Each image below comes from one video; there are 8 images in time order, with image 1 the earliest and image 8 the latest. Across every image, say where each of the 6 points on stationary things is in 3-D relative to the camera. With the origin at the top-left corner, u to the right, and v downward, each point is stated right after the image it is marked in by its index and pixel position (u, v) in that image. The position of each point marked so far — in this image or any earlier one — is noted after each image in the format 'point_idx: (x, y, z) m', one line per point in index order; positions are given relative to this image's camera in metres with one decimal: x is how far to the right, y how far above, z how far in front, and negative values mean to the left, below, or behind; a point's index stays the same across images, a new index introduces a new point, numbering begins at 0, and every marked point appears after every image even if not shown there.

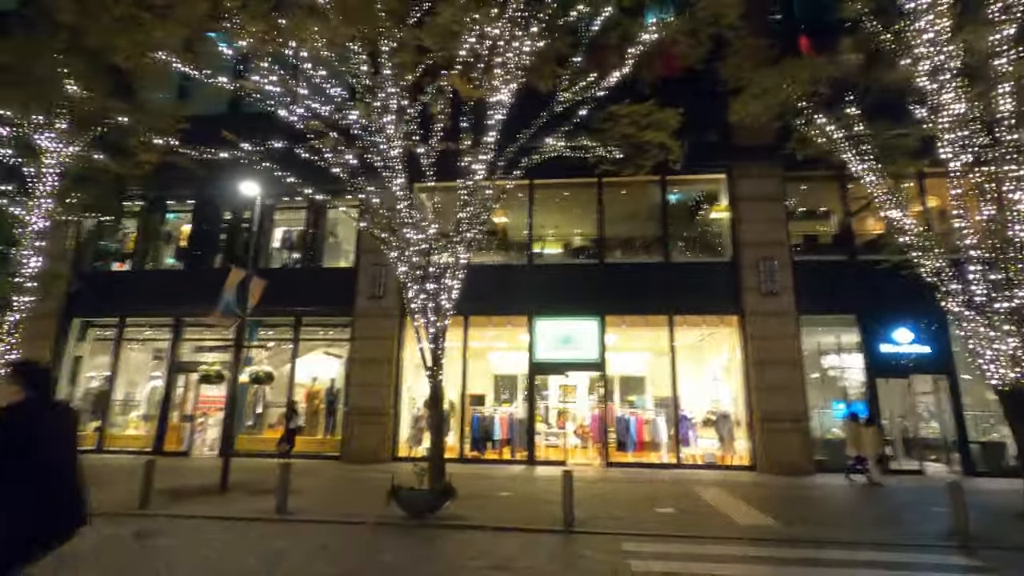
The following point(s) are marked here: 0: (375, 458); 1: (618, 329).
0: (-4.1, -5.1, +16.1) m
1: (+3.4, -1.3, +17.0) m
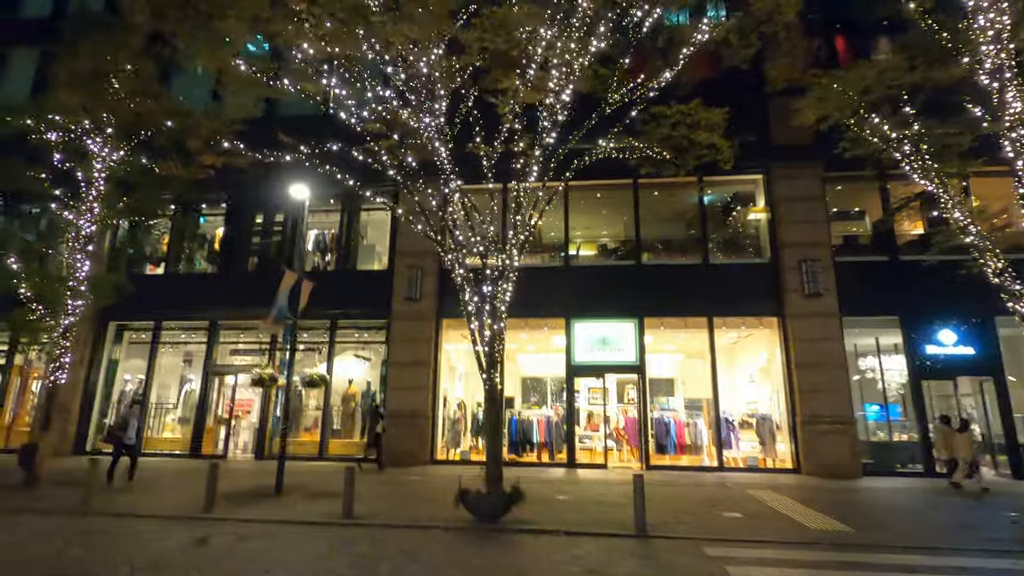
0: (-2.9, -5.2, +16.0) m
1: (+4.6, -1.4, +16.9) m
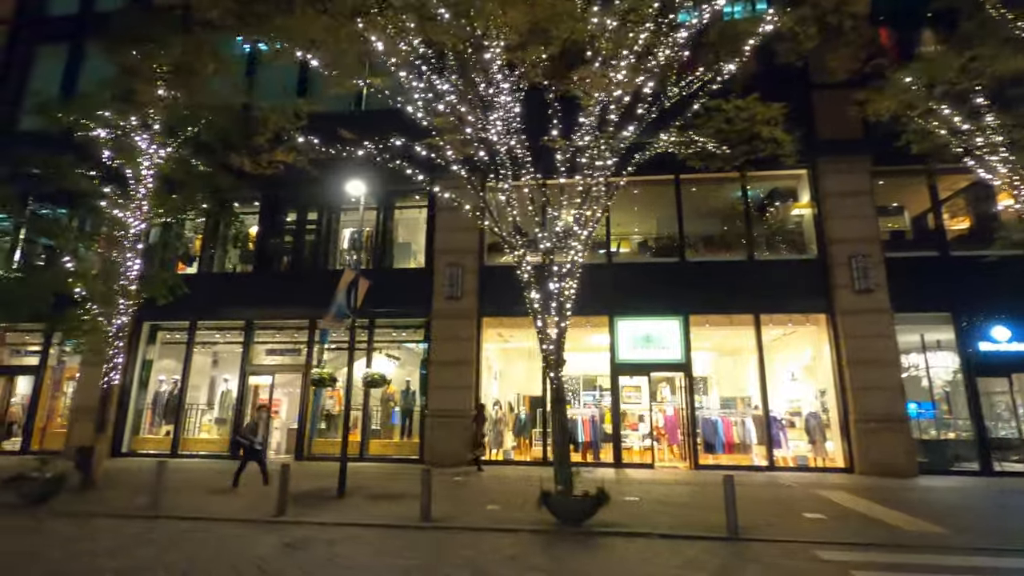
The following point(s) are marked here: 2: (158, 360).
0: (-1.6, -5.1, +15.8) m
1: (+5.9, -1.3, +16.6) m
2: (-12.6, -2.5, +18.8) m
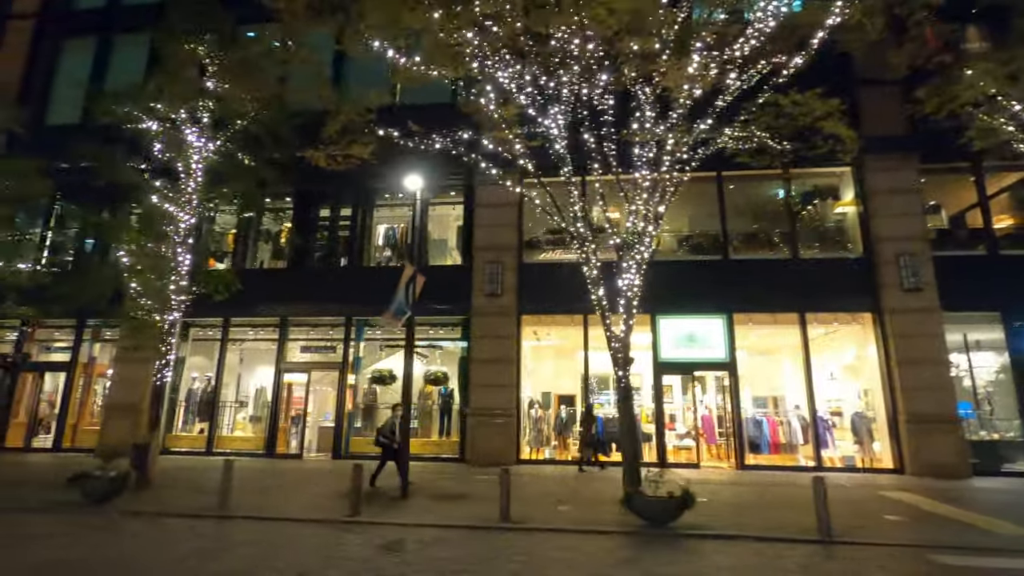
0: (-0.3, -5.1, +15.7) m
1: (+7.2, -1.2, +16.5) m
2: (-11.3, -2.4, +18.6) m
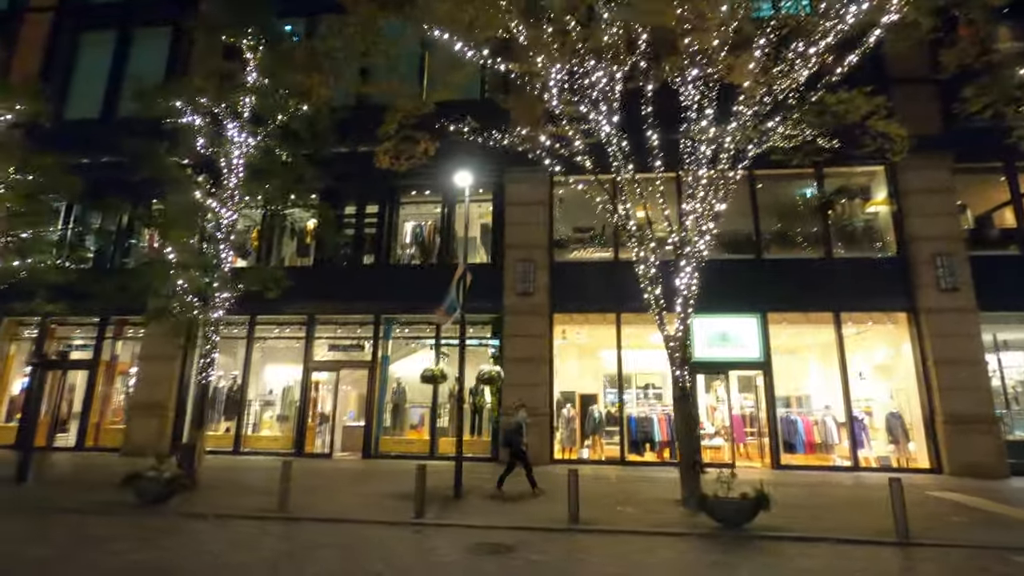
0: (+0.7, -5.0, +15.6) m
1: (+8.2, -1.2, +16.4) m
2: (-10.3, -2.3, +18.3) m
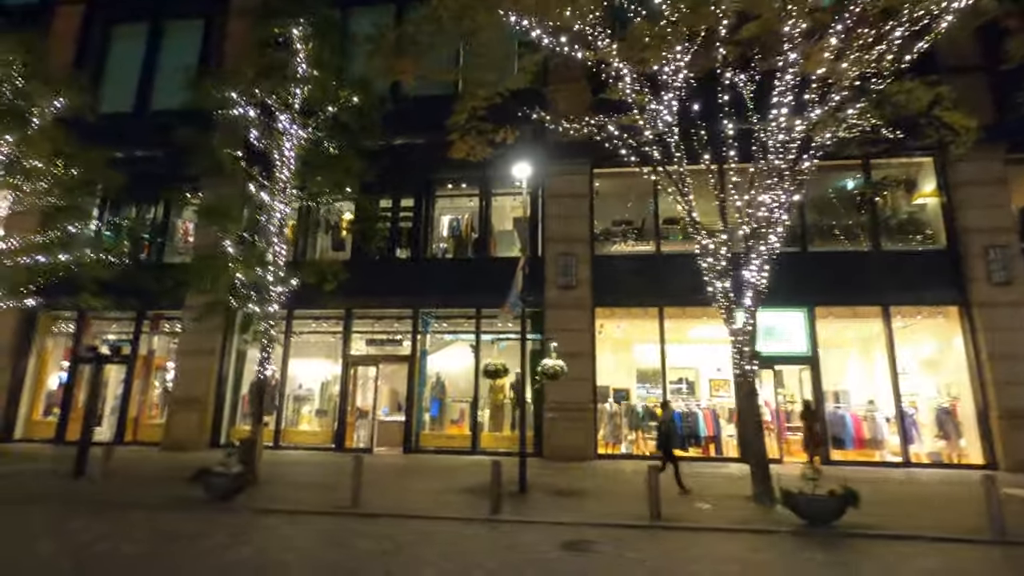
0: (+2.0, -4.8, +15.4) m
1: (+9.5, -1.0, +16.2) m
2: (-9.0, -2.1, +18.3) m
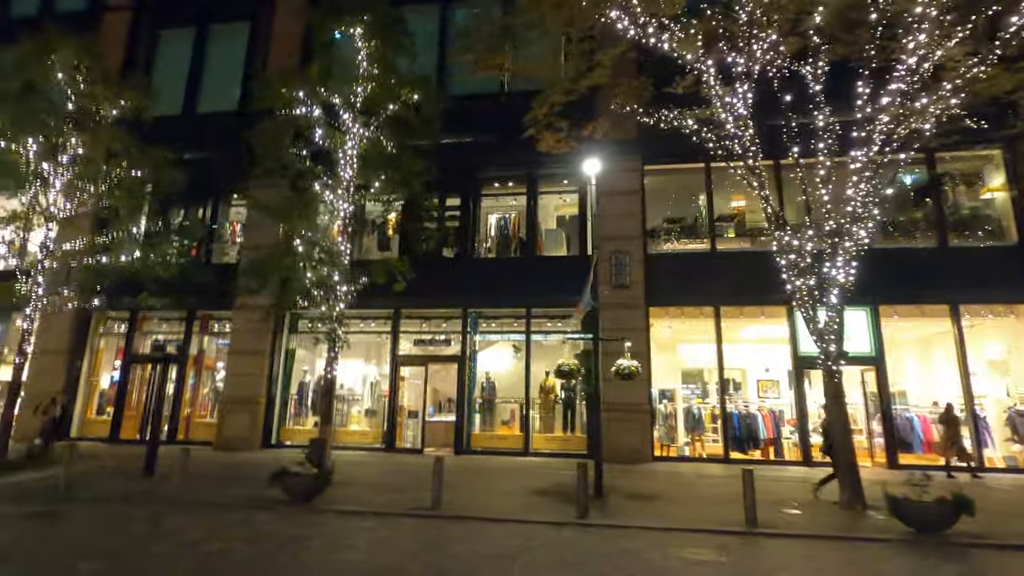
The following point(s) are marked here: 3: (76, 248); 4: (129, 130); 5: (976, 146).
0: (+3.5, -4.8, +15.1) m
1: (+11.1, -0.9, +15.6) m
2: (-7.4, -2.1, +18.3) m
3: (-11.4, +1.0, +13.9) m
4: (-14.1, +5.8, +19.5) m
5: (+13.8, +4.2, +15.8) m
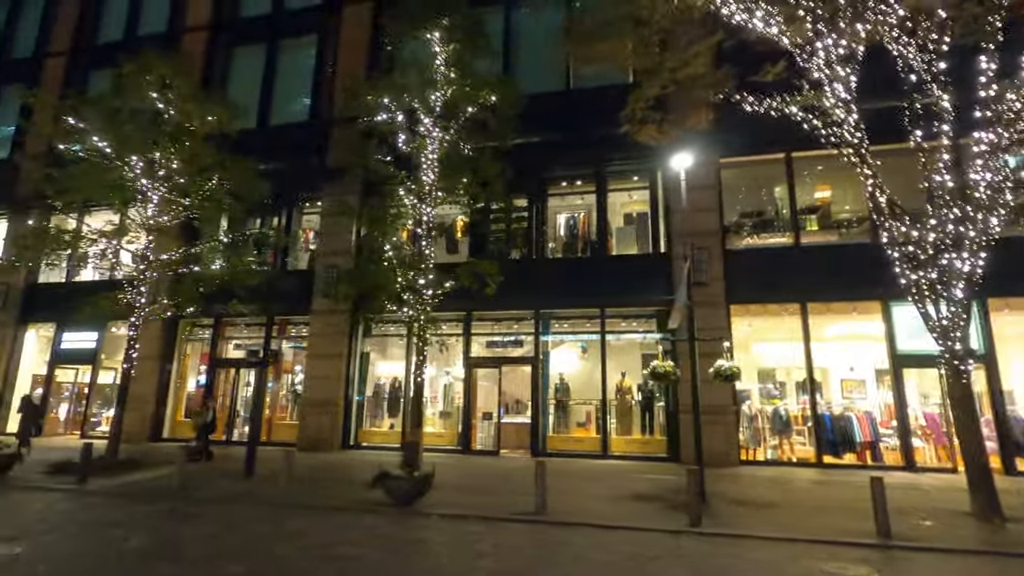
0: (+5.7, -4.7, +14.6) m
1: (+13.2, -0.7, +14.5) m
2: (-4.9, -2.3, +18.7) m
3: (-9.4, +0.8, +14.6) m
4: (-11.7, +5.5, +20.4) m
5: (+15.9, +4.5, +14.4) m
